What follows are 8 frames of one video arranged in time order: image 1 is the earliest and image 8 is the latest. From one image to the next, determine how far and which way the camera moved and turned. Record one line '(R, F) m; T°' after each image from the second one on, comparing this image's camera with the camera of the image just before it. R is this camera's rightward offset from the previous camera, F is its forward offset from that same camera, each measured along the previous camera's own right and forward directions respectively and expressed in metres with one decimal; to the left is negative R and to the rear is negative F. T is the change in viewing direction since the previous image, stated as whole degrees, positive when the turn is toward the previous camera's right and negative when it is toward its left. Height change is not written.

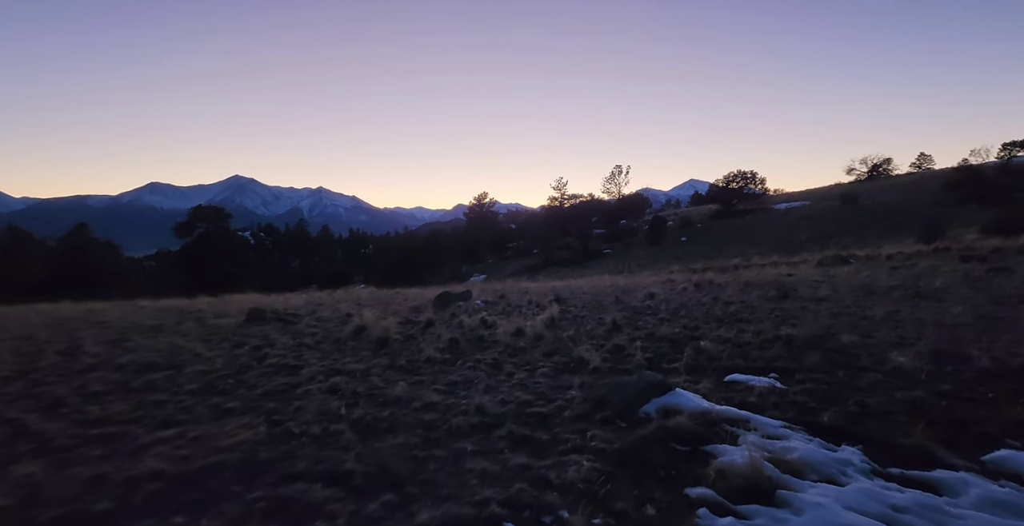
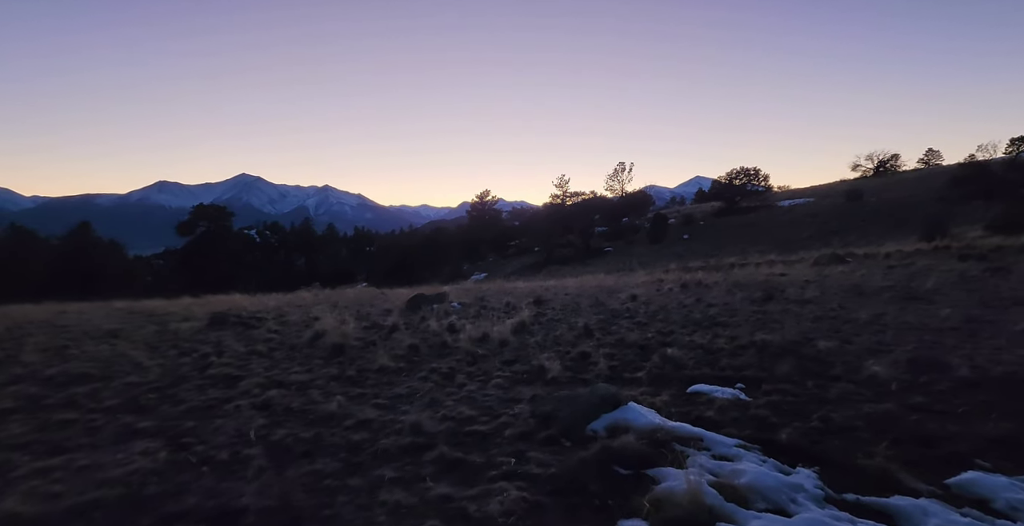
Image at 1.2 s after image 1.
(+0.4, +0.3) m; +1°
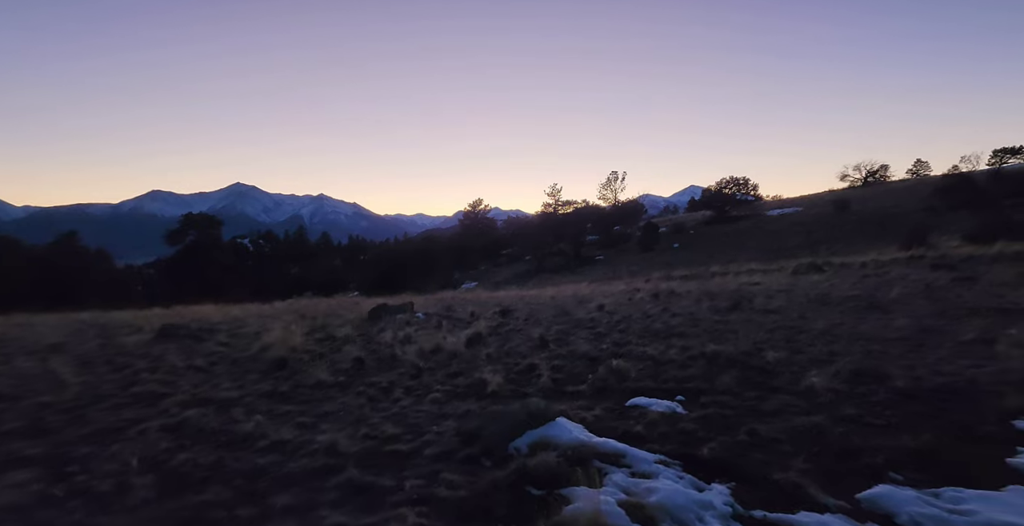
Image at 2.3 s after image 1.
(+0.5, 0.0) m; +2°
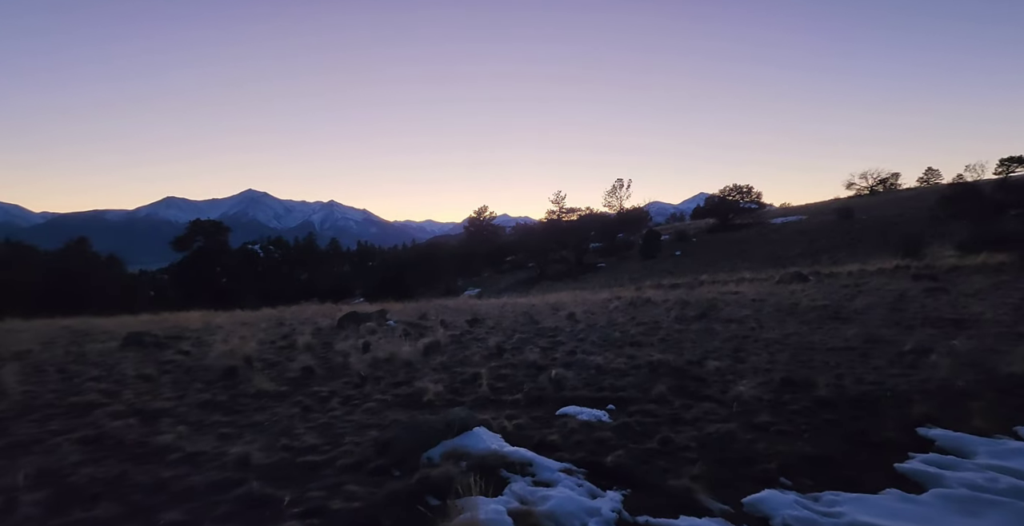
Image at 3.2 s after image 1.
(+0.6, -0.3) m; +2°
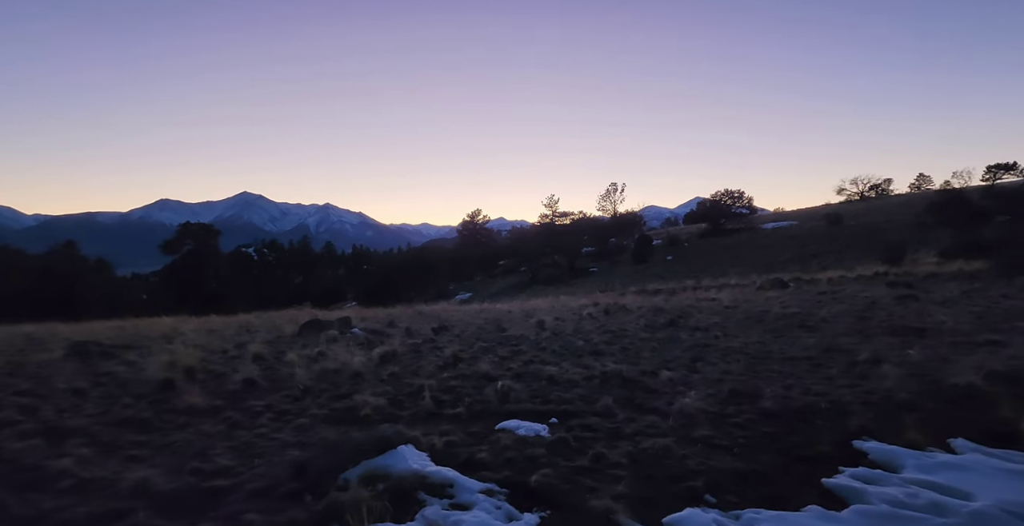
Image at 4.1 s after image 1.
(+0.5, +0.1) m; +2°
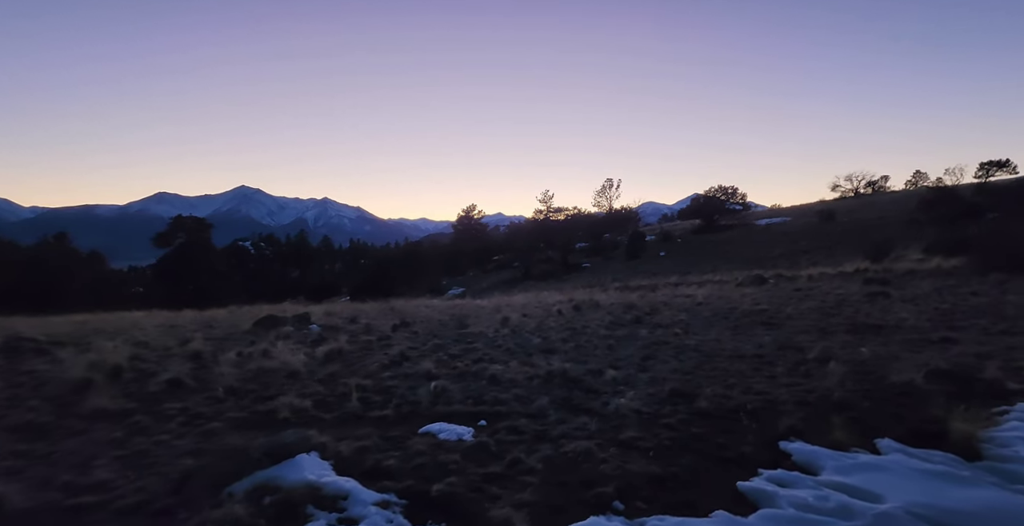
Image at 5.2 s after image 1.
(+0.6, +0.2) m; +2°
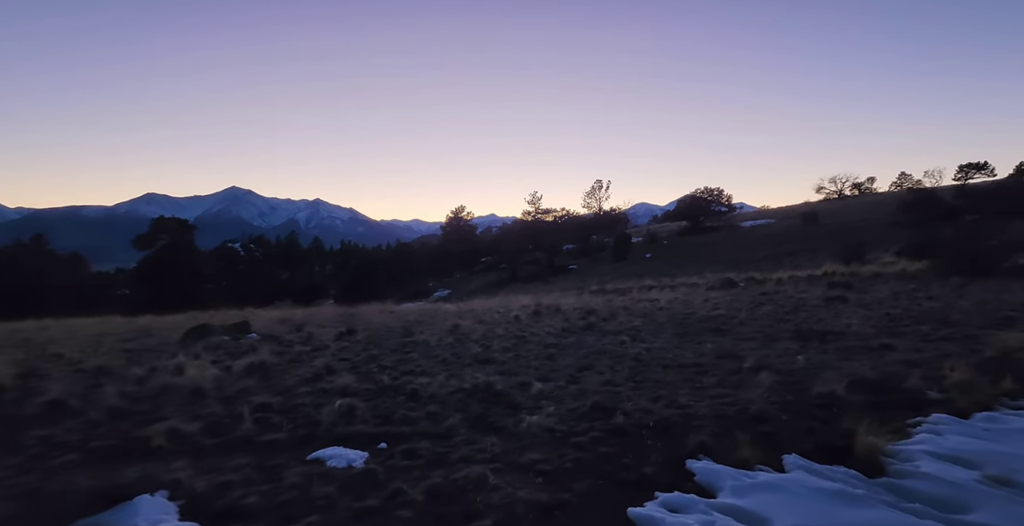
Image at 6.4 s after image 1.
(+0.8, +0.3) m; +3°
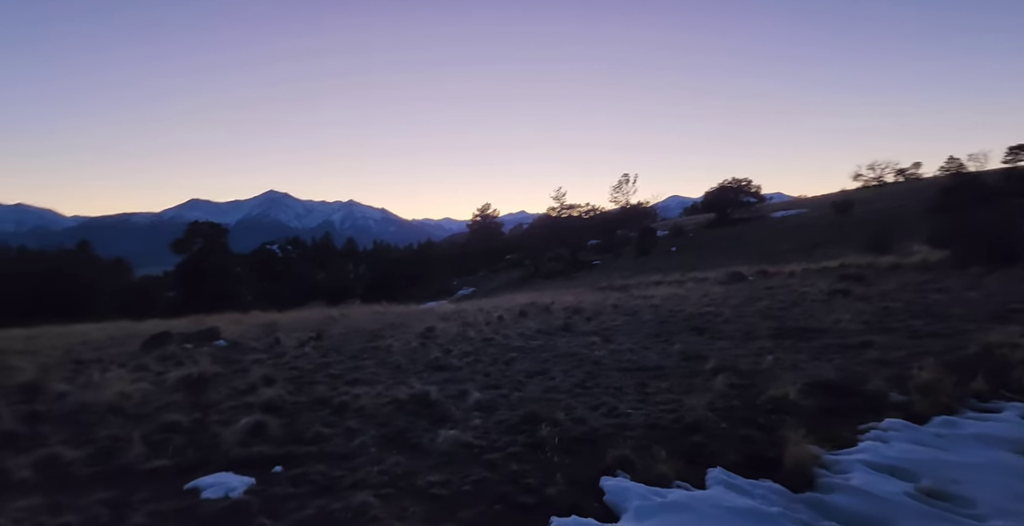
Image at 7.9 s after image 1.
(+1.1, +0.4) m; 0°
